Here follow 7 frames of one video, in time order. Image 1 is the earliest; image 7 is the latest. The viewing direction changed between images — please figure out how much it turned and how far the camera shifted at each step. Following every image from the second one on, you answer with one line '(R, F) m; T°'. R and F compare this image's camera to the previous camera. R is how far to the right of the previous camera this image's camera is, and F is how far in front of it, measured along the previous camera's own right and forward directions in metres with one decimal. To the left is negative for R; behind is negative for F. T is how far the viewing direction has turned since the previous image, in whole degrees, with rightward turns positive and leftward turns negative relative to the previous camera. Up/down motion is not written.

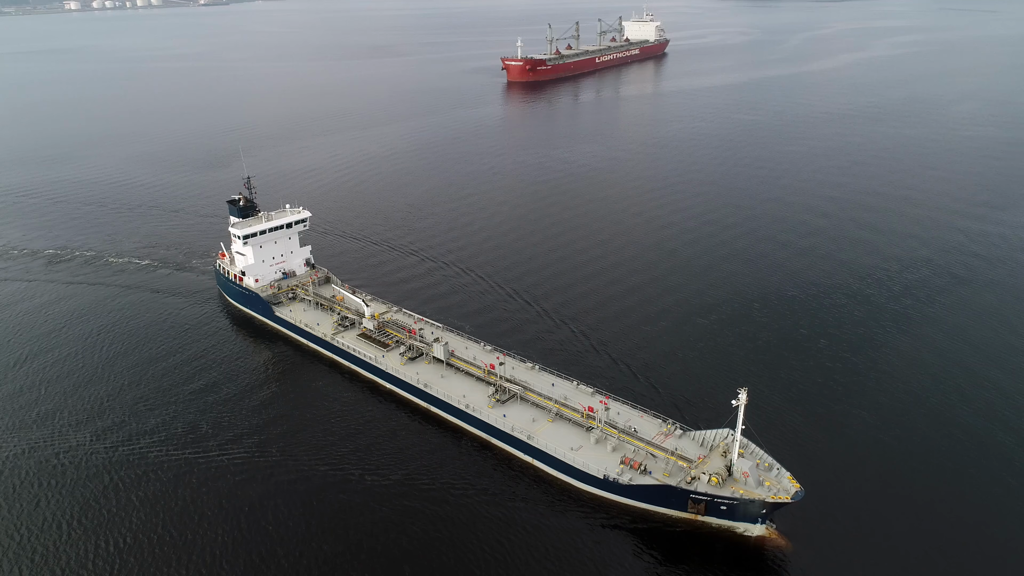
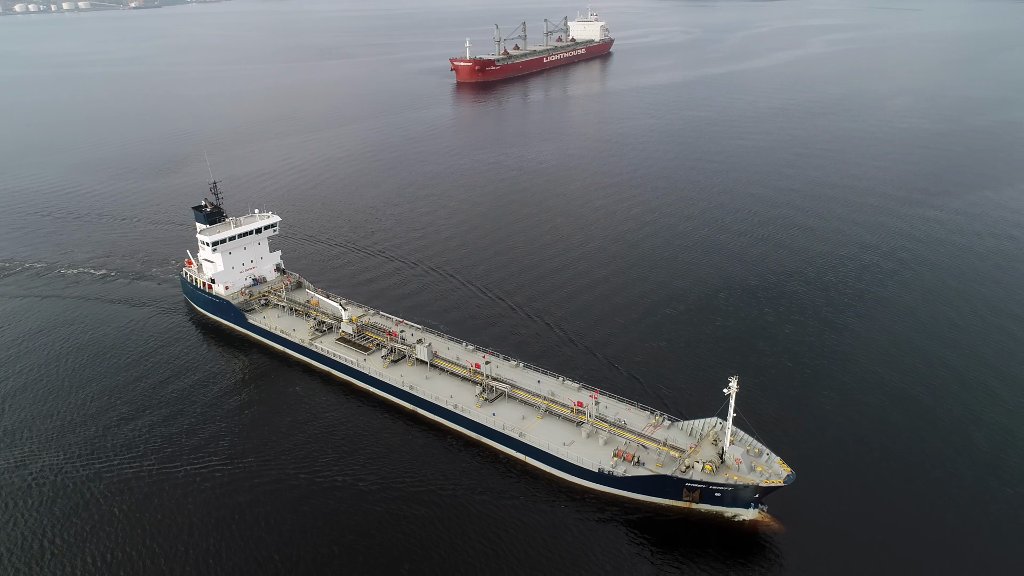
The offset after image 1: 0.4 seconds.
(-1.3, 0.0) m; +4°
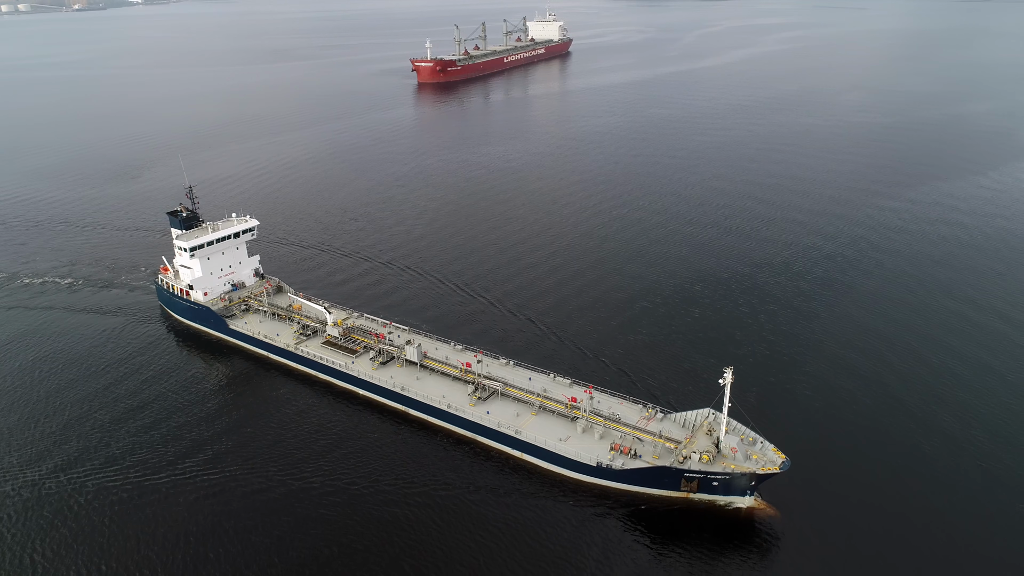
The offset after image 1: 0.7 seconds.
(-1.0, 0.0) m; +3°
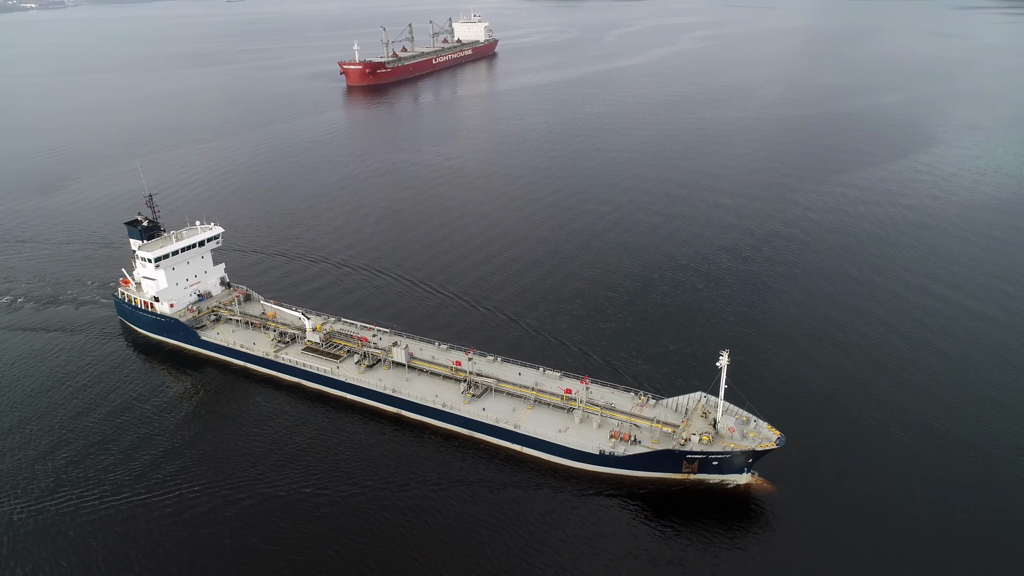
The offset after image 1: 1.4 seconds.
(-2.1, 0.0) m; +5°
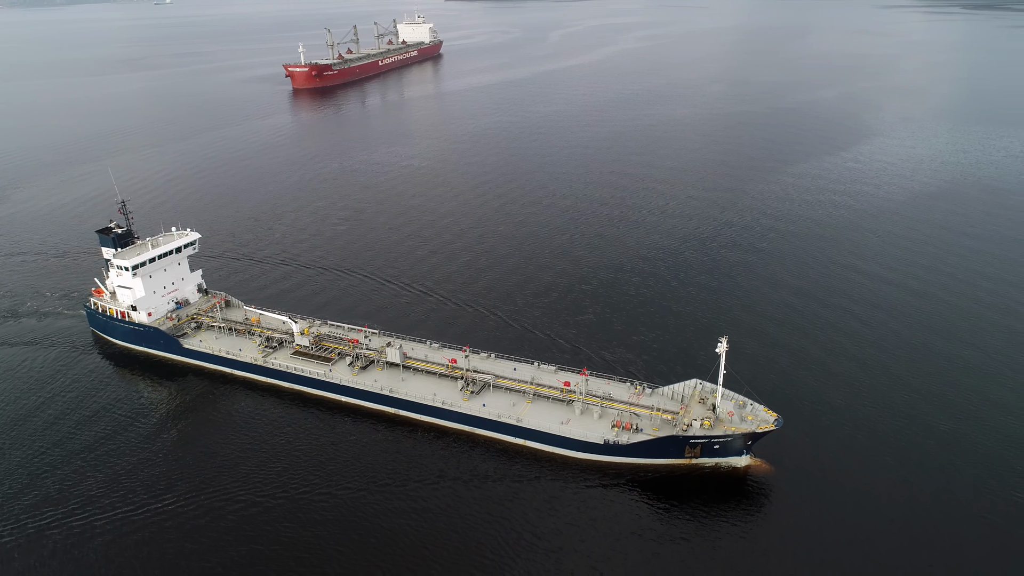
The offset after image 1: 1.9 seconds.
(-1.7, -0.1) m; +4°
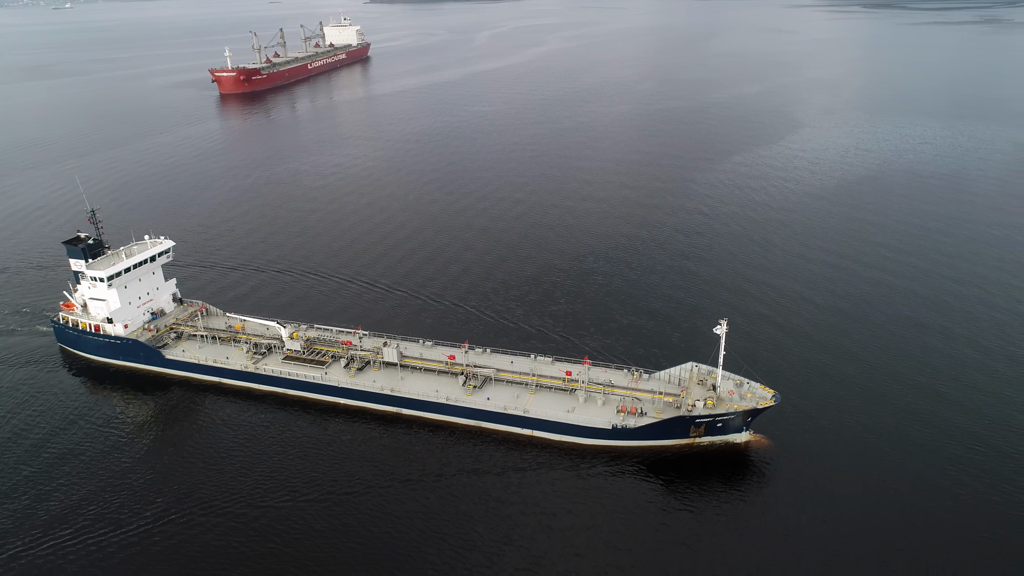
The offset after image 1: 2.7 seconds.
(-2.4, -0.2) m; +5°
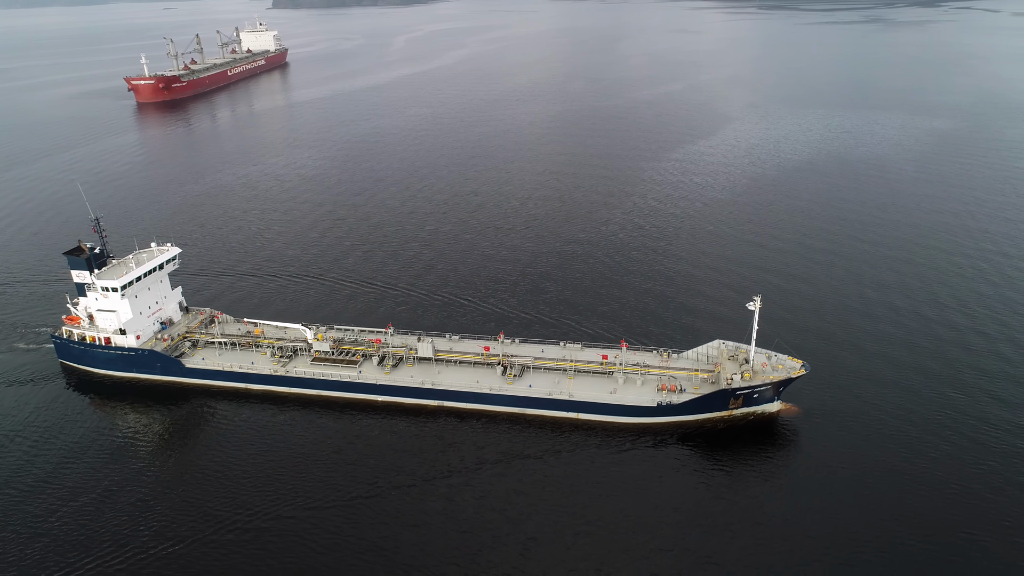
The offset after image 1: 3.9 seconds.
(-4.2, -0.3) m; +6°
